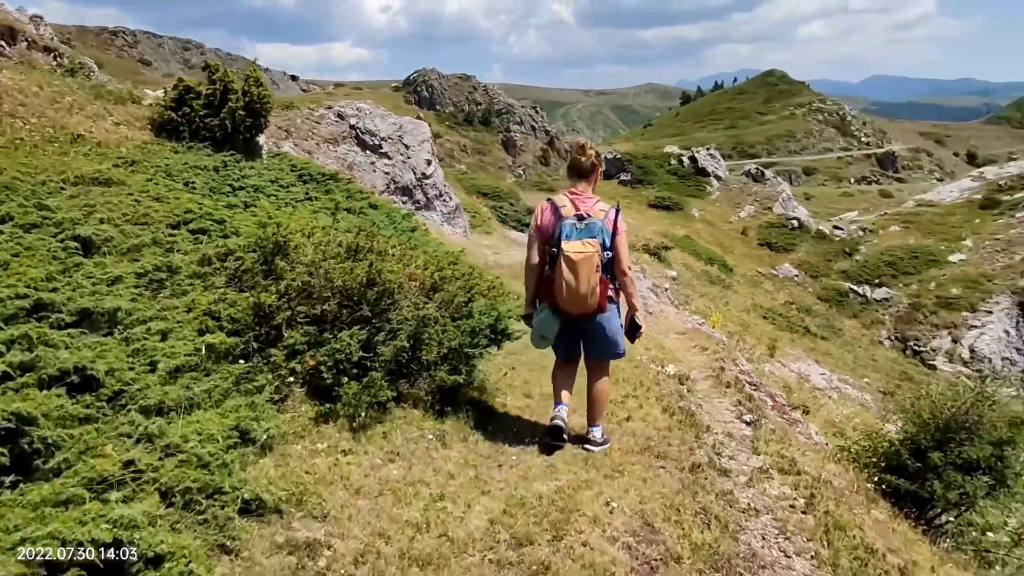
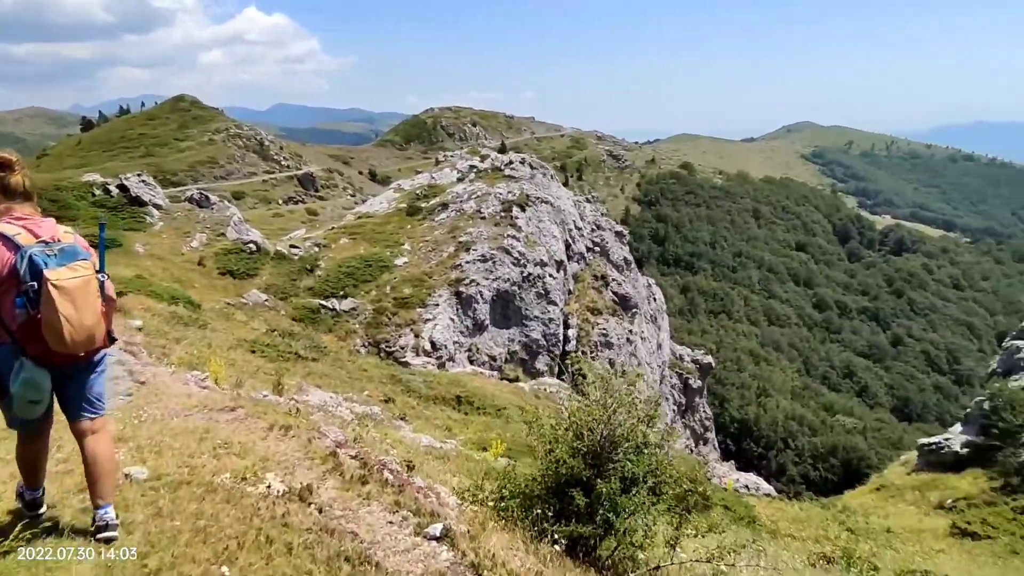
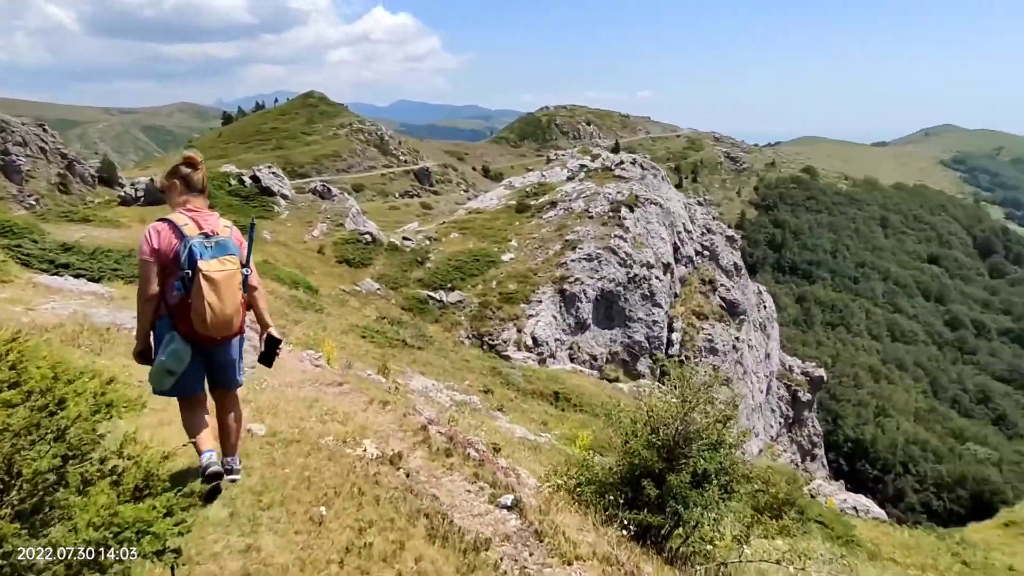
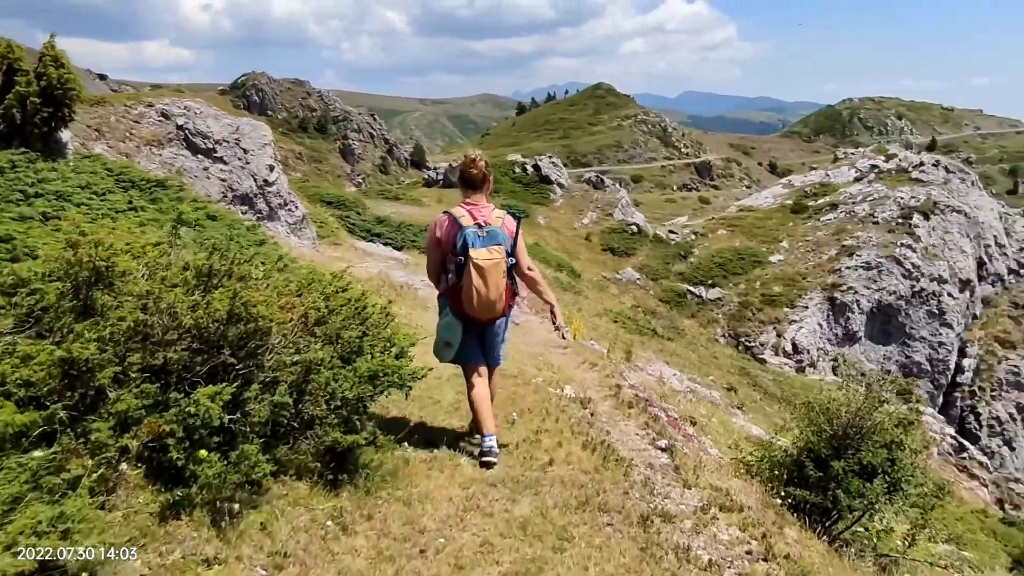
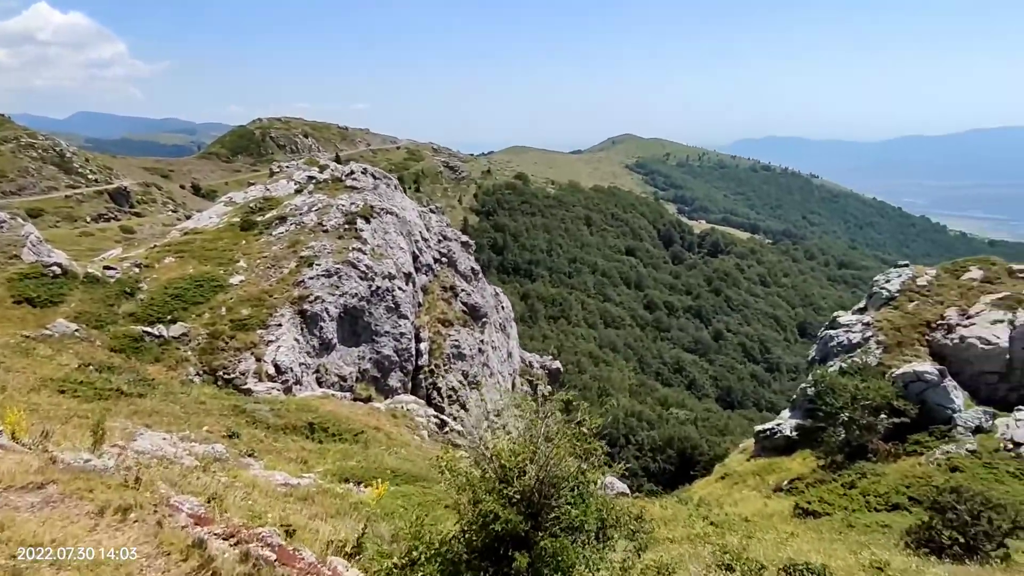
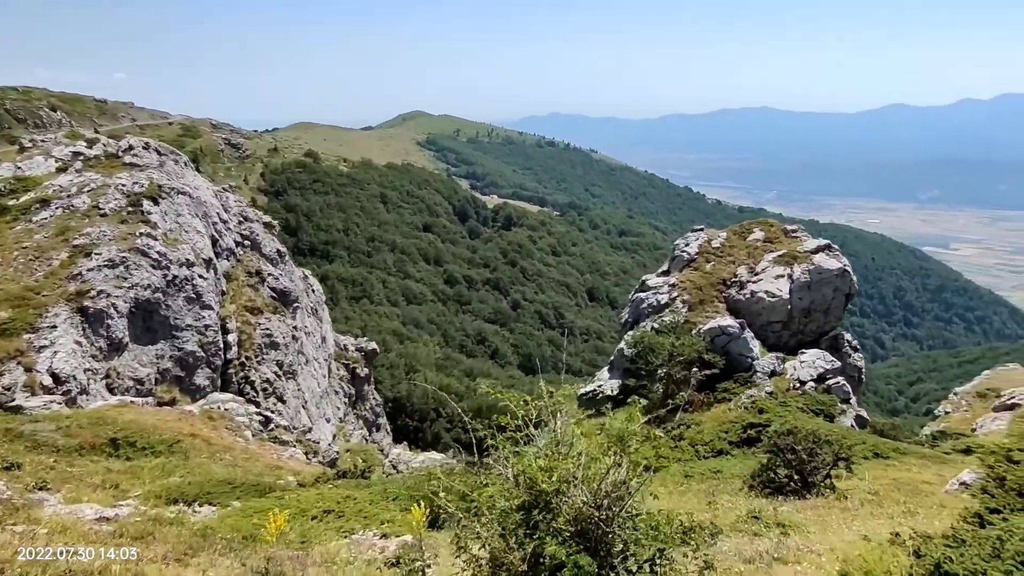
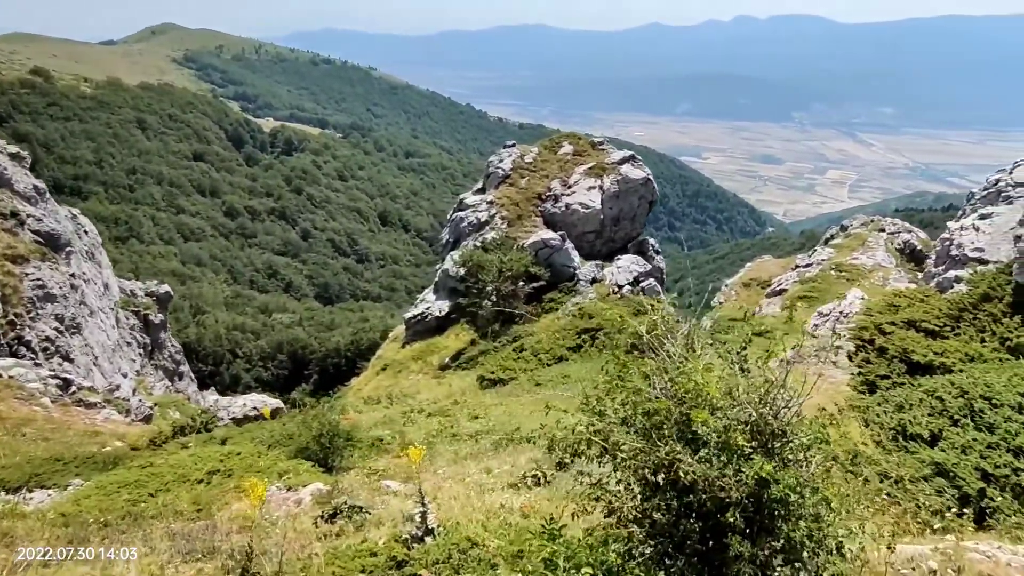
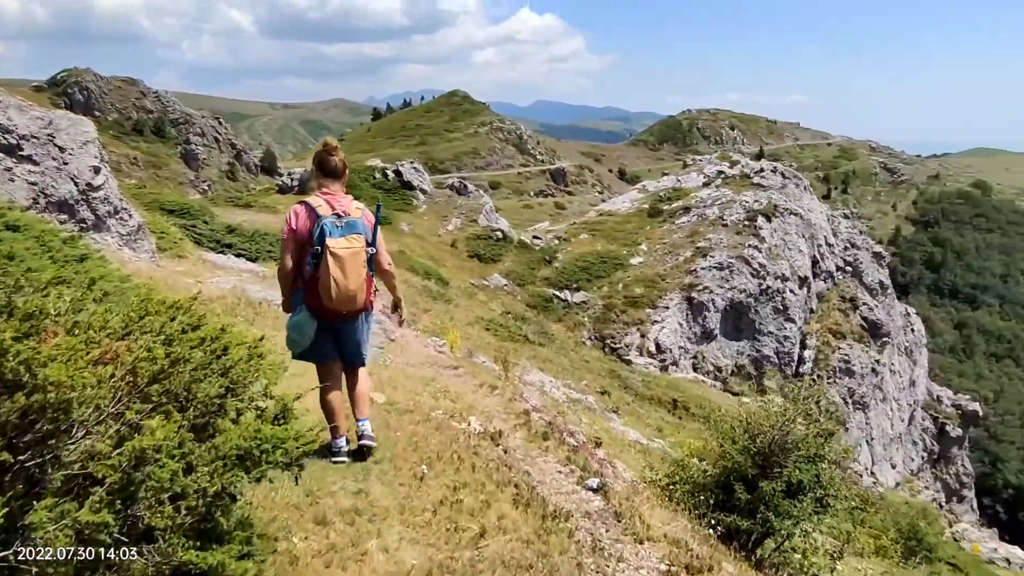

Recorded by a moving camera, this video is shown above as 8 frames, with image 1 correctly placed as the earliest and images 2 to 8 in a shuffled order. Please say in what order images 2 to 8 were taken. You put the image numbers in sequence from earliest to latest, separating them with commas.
4, 8, 3, 2, 5, 6, 7
